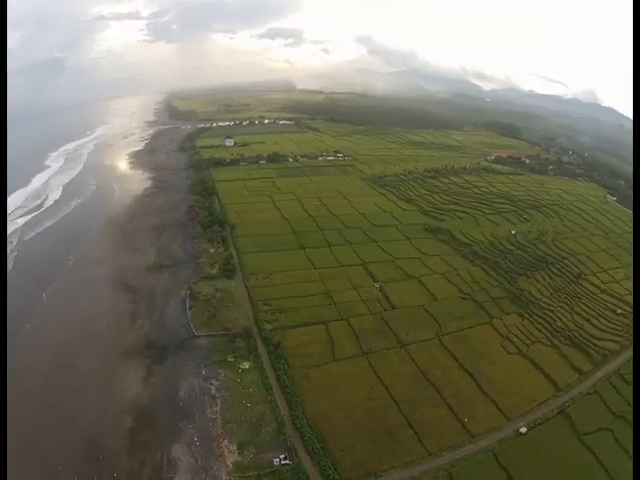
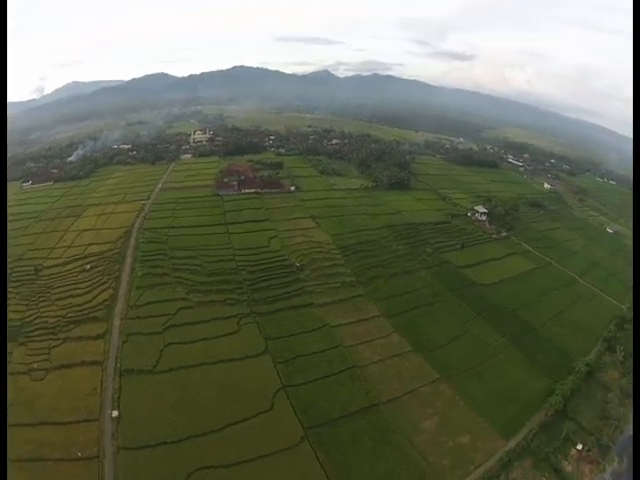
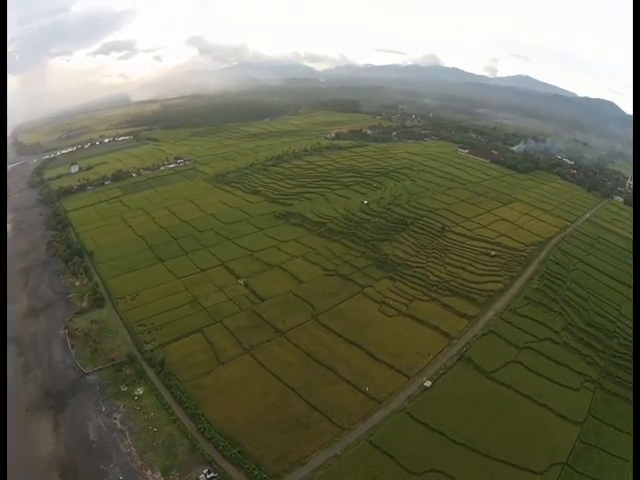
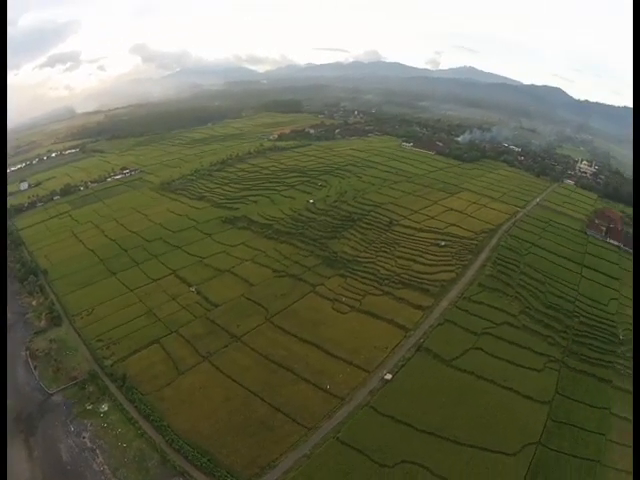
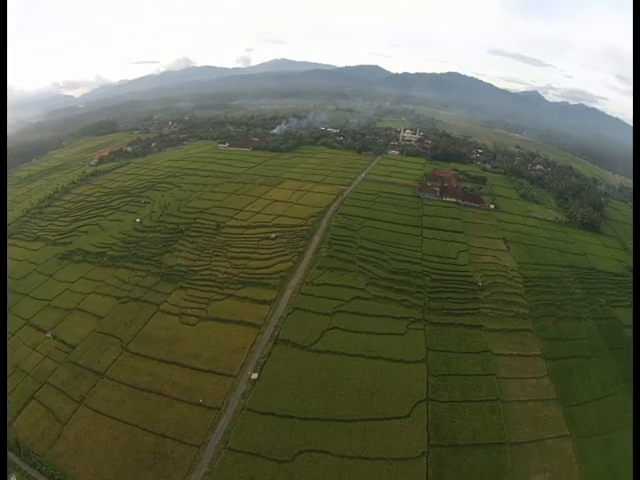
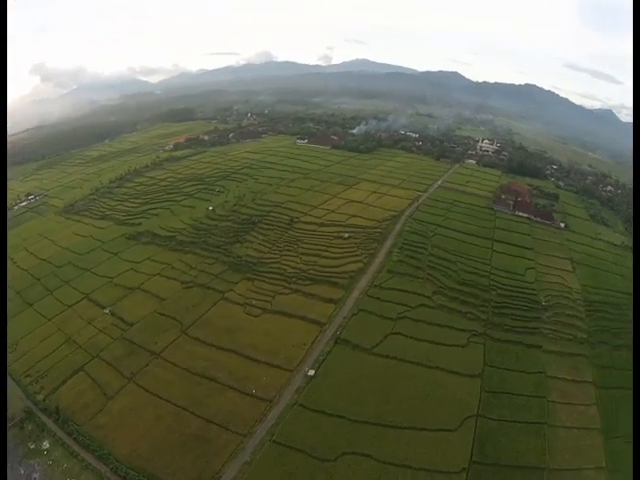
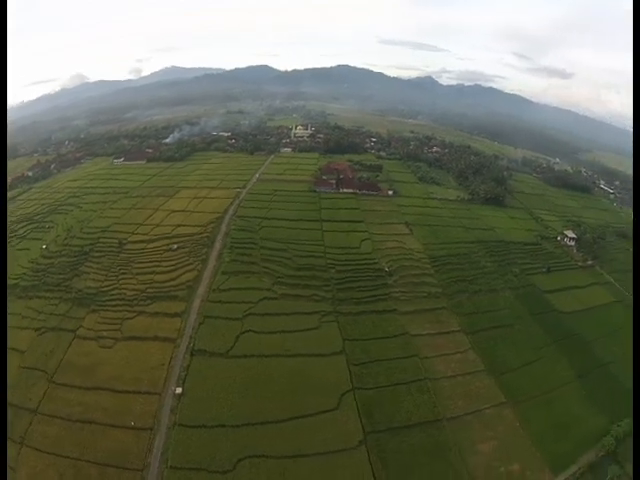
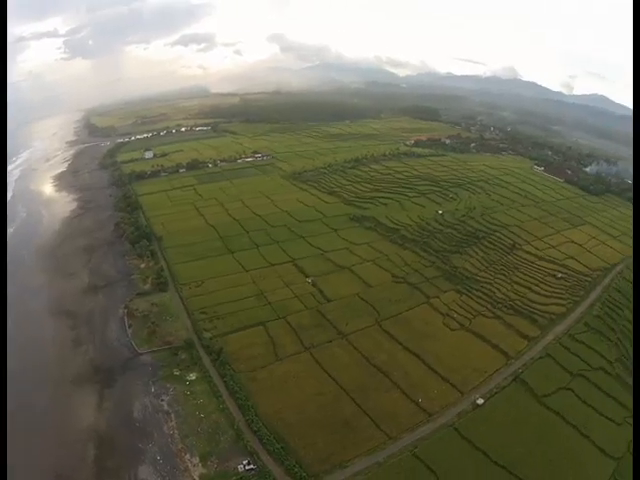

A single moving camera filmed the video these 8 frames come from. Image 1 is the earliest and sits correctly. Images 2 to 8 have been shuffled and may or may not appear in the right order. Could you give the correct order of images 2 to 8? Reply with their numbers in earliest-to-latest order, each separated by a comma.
8, 3, 4, 6, 5, 7, 2
